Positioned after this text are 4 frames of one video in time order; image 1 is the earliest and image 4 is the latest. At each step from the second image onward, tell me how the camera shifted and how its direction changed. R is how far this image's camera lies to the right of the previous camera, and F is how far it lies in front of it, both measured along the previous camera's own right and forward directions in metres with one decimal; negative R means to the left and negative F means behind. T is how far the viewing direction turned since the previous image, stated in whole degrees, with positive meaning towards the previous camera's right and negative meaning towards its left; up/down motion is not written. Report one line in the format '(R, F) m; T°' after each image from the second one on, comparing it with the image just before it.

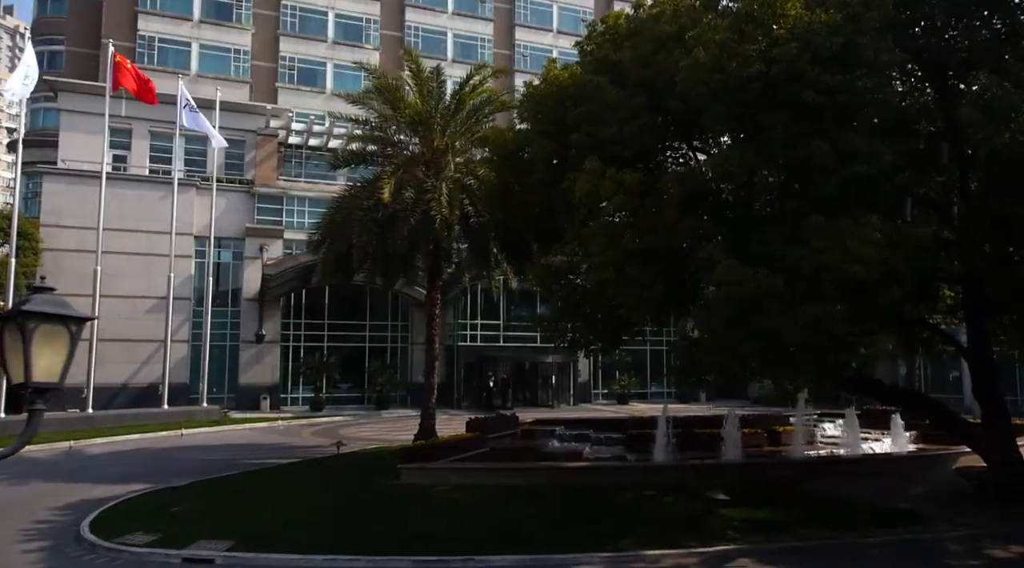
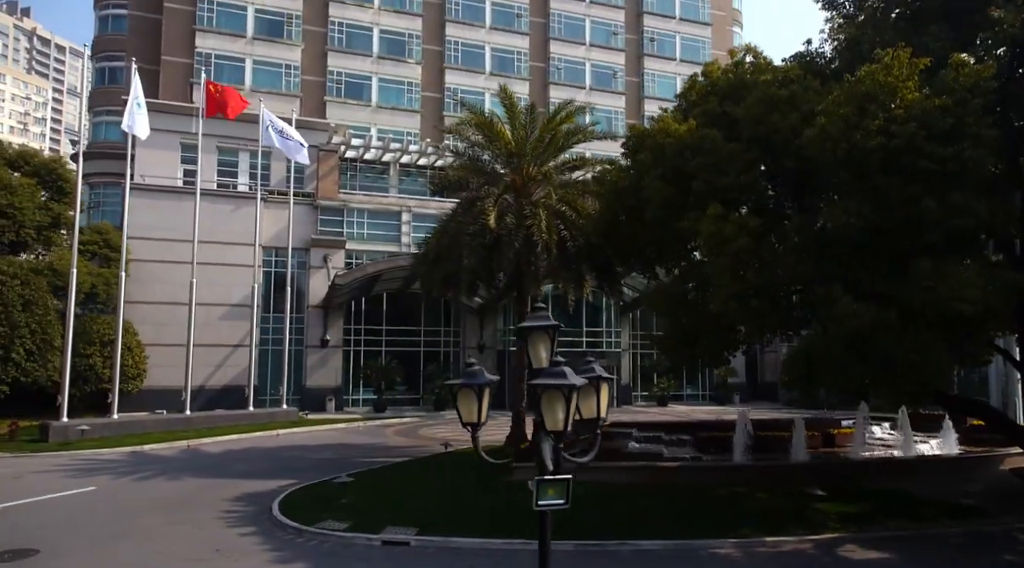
(-2.2, -2.0) m; 0°
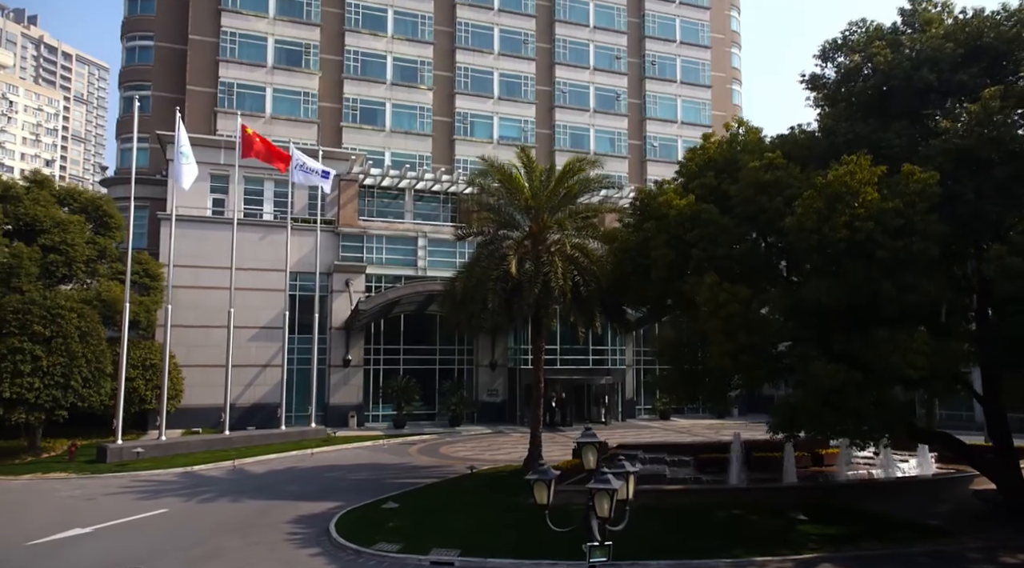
(-0.5, -2.3) m; 0°
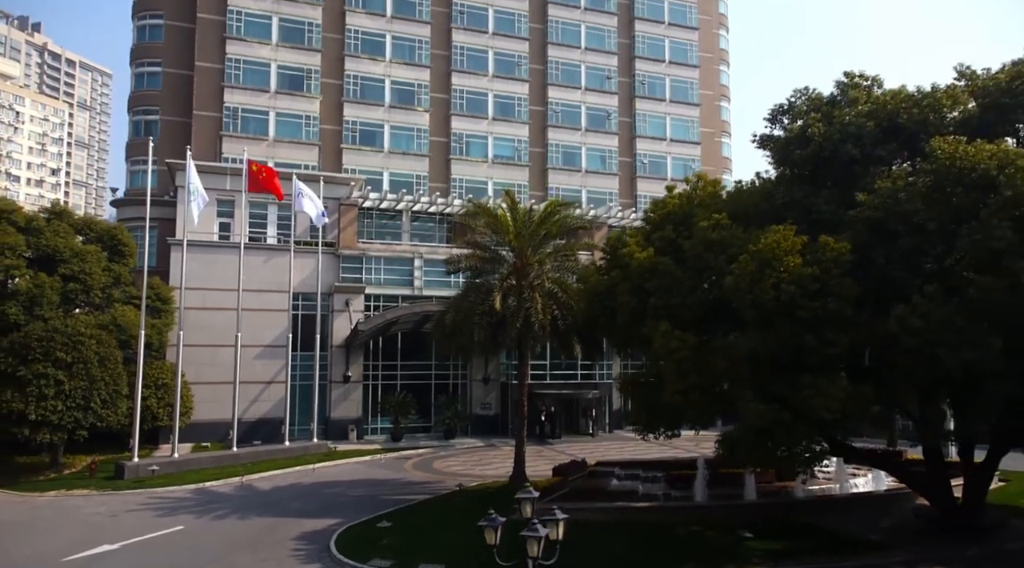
(+0.5, -2.1) m; 0°
